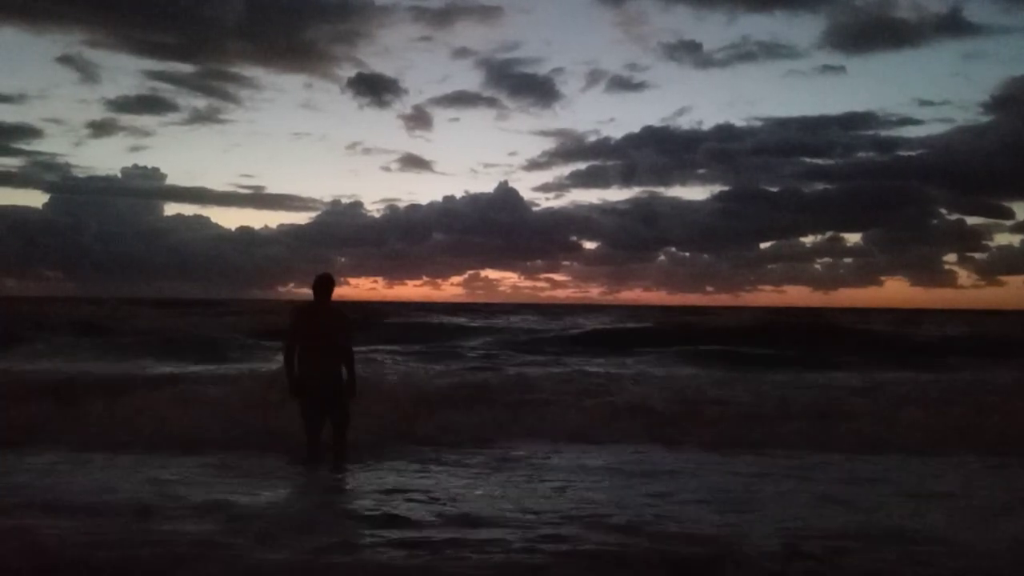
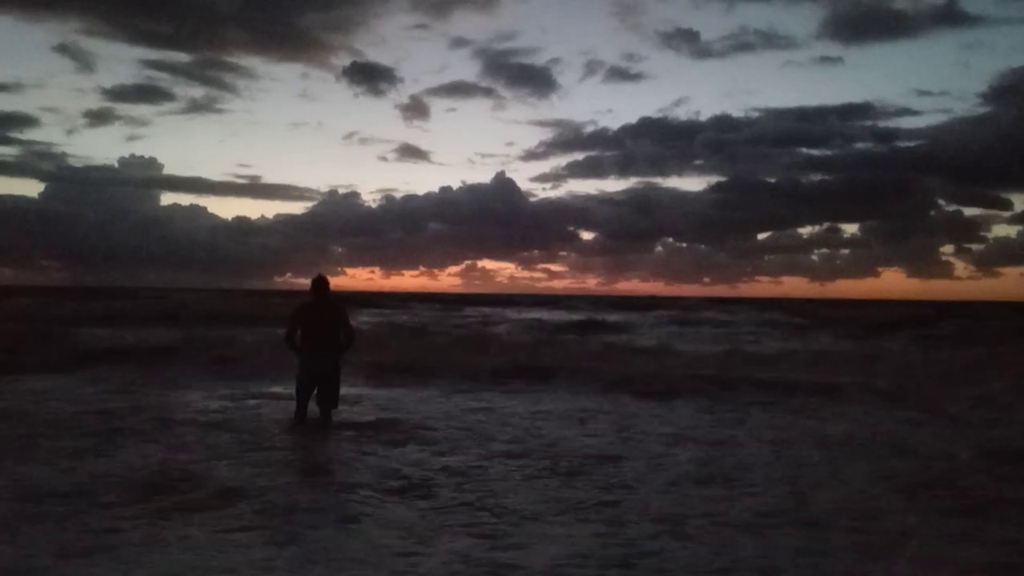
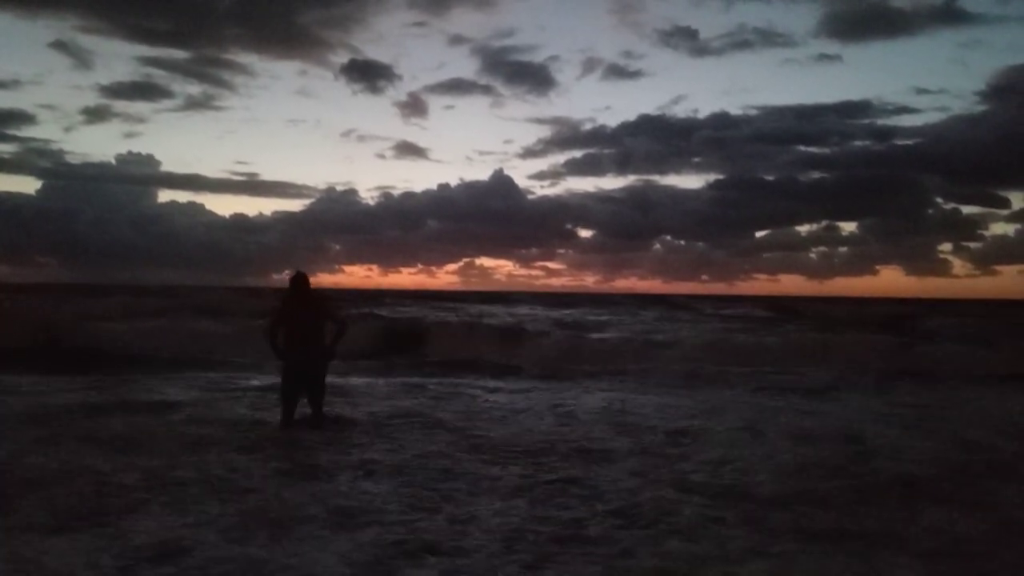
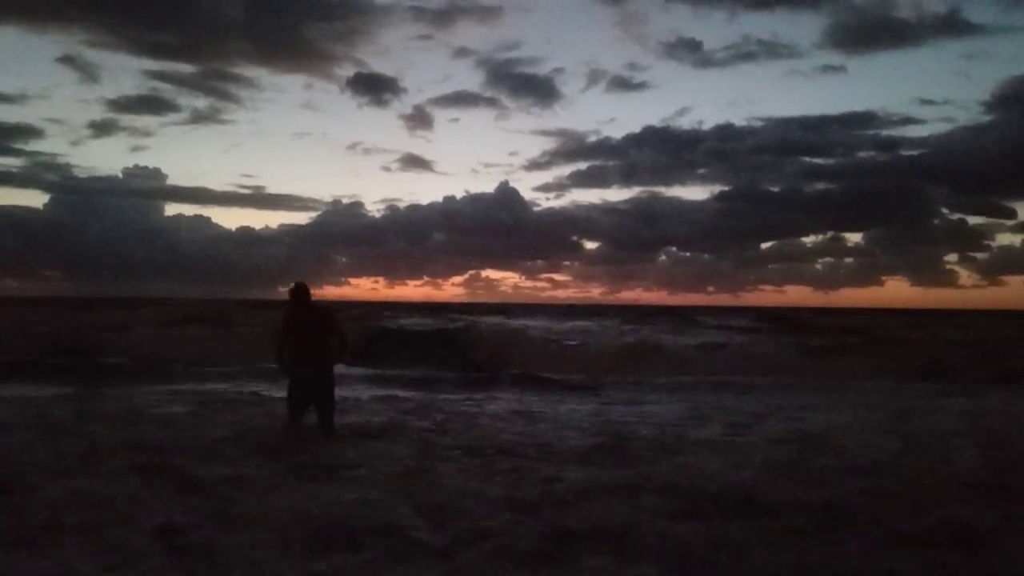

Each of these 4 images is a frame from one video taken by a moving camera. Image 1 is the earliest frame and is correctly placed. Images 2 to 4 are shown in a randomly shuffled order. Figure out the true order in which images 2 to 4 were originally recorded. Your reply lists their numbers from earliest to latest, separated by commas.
4, 3, 2
